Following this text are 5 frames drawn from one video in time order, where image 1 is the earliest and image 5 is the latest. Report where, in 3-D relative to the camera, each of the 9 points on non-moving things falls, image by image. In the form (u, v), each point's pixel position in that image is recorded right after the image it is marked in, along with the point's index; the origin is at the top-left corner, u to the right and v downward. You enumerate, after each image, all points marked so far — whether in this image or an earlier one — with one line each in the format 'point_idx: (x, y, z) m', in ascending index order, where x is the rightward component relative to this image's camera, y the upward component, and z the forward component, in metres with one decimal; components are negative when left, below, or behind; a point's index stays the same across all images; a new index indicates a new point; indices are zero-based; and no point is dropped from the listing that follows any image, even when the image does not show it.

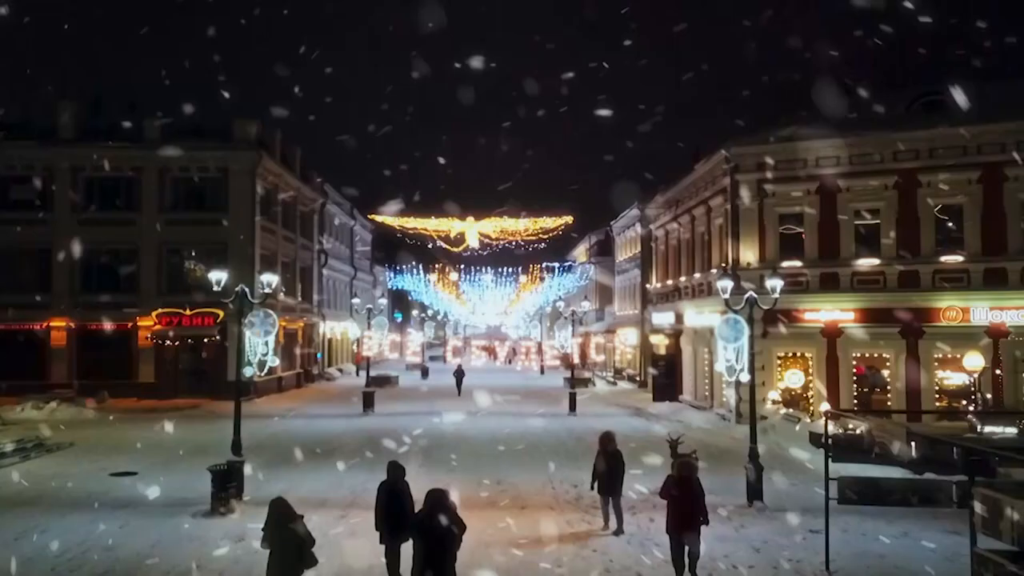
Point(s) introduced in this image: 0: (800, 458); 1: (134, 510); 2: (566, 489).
0: (+6.5, -3.8, +19.9) m
1: (-6.4, -3.8, +14.9) m
2: (+1.0, -3.9, +16.7) m
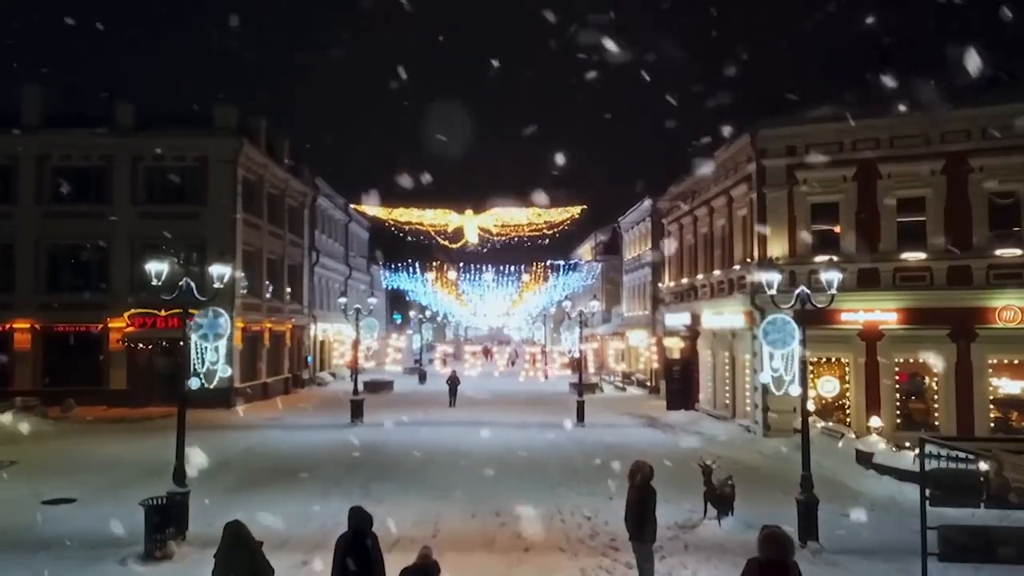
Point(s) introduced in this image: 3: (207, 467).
0: (+6.6, -3.8, +17.2) m
1: (-6.4, -3.7, +12.2) m
2: (+1.0, -3.8, +14.1) m
3: (-6.9, -4.1, +19.8) m
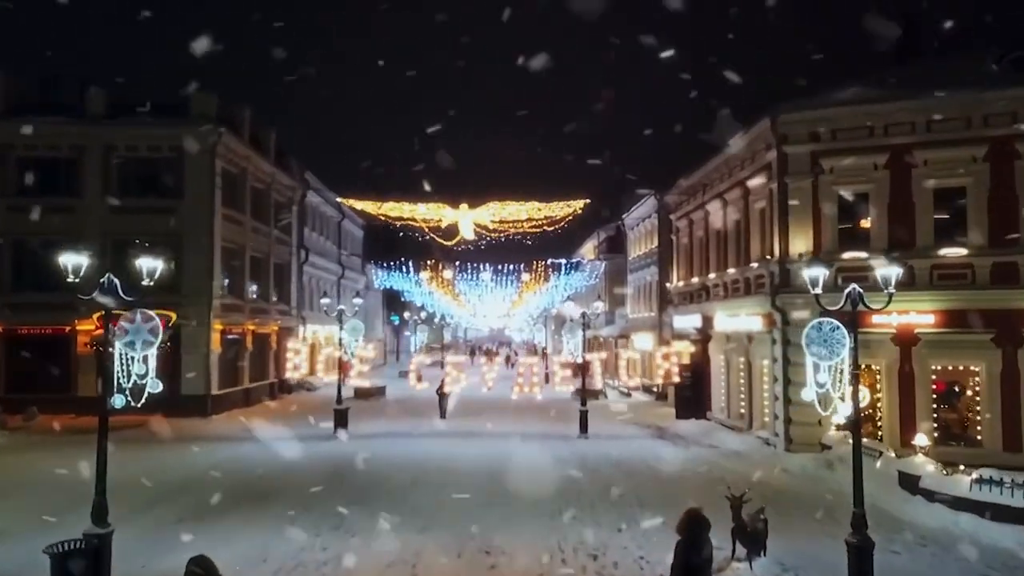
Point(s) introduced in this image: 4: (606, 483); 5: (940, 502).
0: (+6.5, -3.7, +15.0) m
1: (-6.5, -3.7, +10.1) m
2: (+0.9, -3.8, +11.9) m
3: (-7.0, -4.1, +17.7) m
4: (+1.9, -4.0, +17.8) m
5: (+7.1, -3.6, +14.6) m
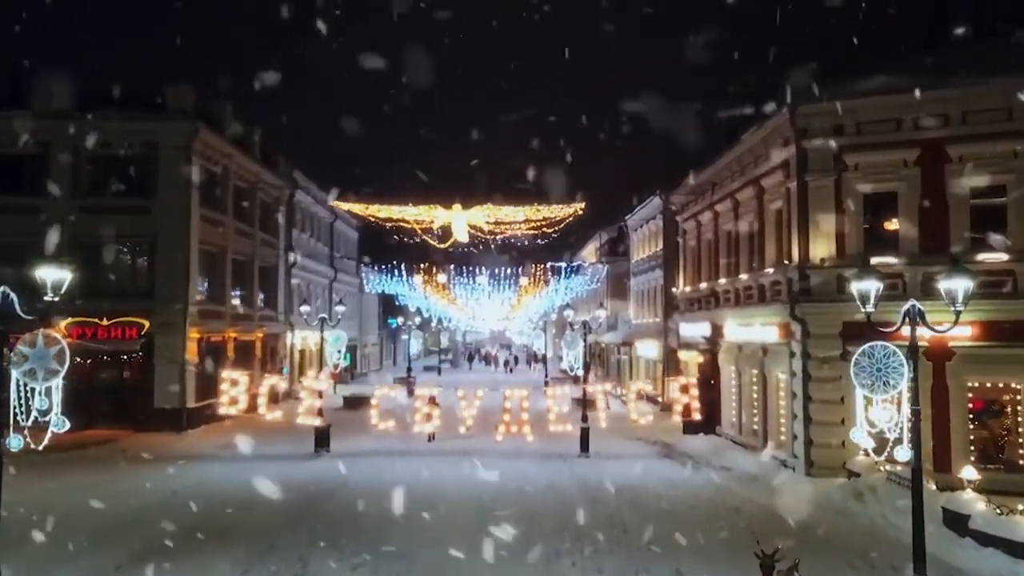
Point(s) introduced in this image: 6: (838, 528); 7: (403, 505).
0: (+6.3, -3.9, +13.1) m
1: (-6.7, -3.8, +8.2) m
2: (+0.8, -3.9, +10.0) m
3: (-7.1, -4.2, +15.8) m
4: (+1.7, -4.1, +15.9) m
5: (+7.0, -3.7, +12.7) m
6: (+5.6, -4.1, +14.9) m
7: (-2.1, -4.2, +17.0) m
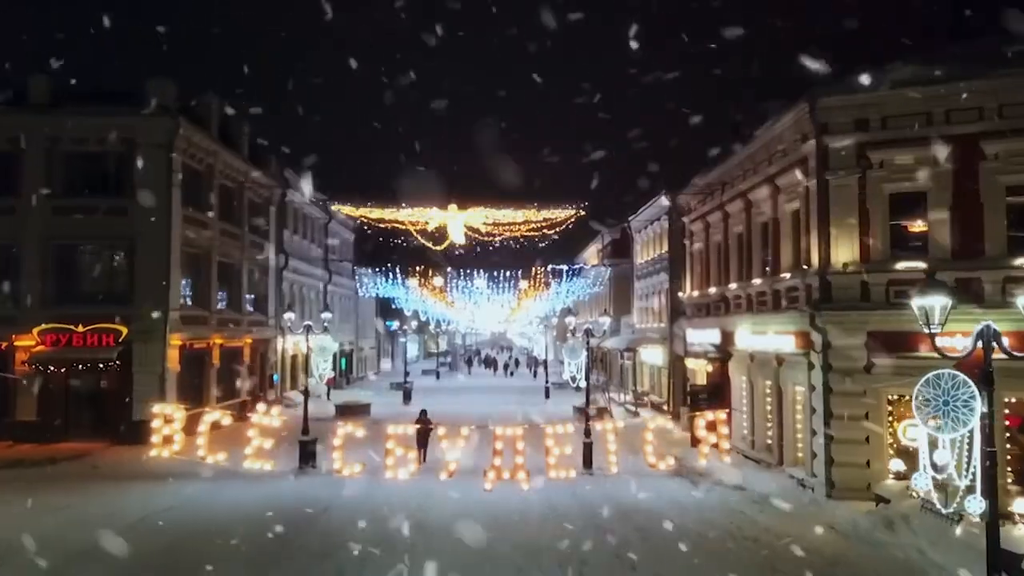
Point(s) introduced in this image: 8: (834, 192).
0: (+6.2, -4.1, +11.6) m
1: (-6.7, -3.9, +6.7) m
2: (+0.7, -4.1, +8.6) m
3: (-7.2, -4.4, +14.3) m
4: (+1.7, -4.3, +14.5) m
5: (+6.9, -3.9, +11.2) m
6: (+5.5, -4.2, +13.5) m
7: (-2.2, -4.4, +15.6) m
8: (+6.8, +2.1, +18.6) m
